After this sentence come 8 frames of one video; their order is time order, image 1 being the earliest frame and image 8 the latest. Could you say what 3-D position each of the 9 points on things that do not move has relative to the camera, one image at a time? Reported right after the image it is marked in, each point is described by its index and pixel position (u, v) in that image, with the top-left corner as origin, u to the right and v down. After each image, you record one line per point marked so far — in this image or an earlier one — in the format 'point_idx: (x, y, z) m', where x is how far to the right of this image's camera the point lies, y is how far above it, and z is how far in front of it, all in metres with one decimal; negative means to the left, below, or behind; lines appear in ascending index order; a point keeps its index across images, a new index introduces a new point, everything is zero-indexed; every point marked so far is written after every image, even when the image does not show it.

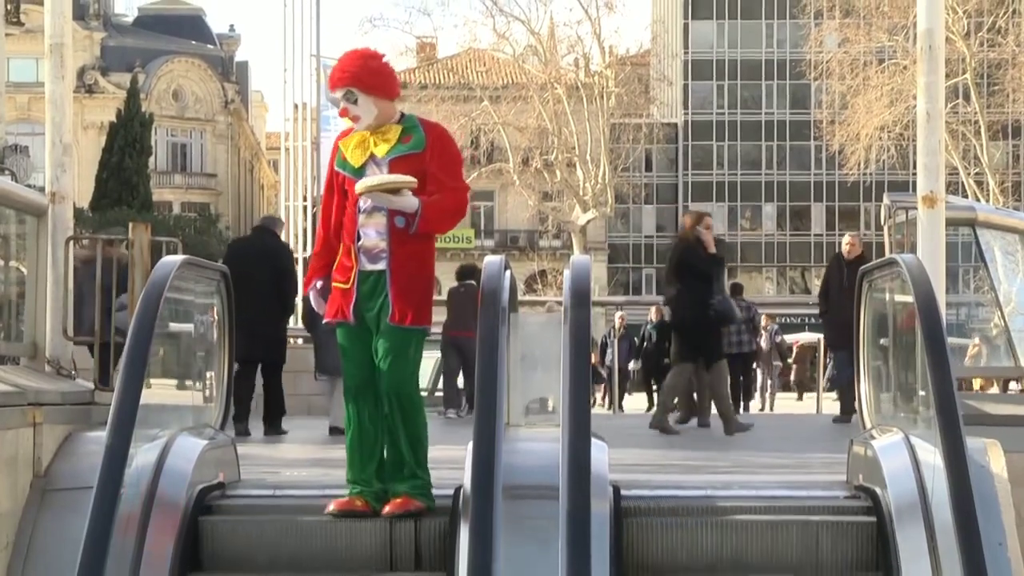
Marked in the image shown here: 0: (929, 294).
0: (+1.1, 0.0, +3.6) m
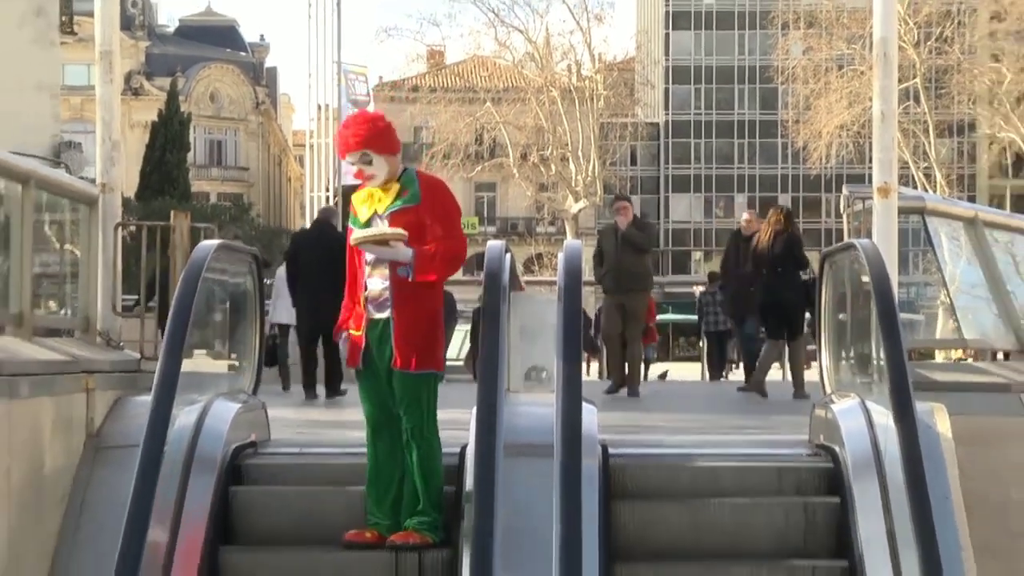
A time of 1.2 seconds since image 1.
0: (+1.1, 0.0, +4.1) m
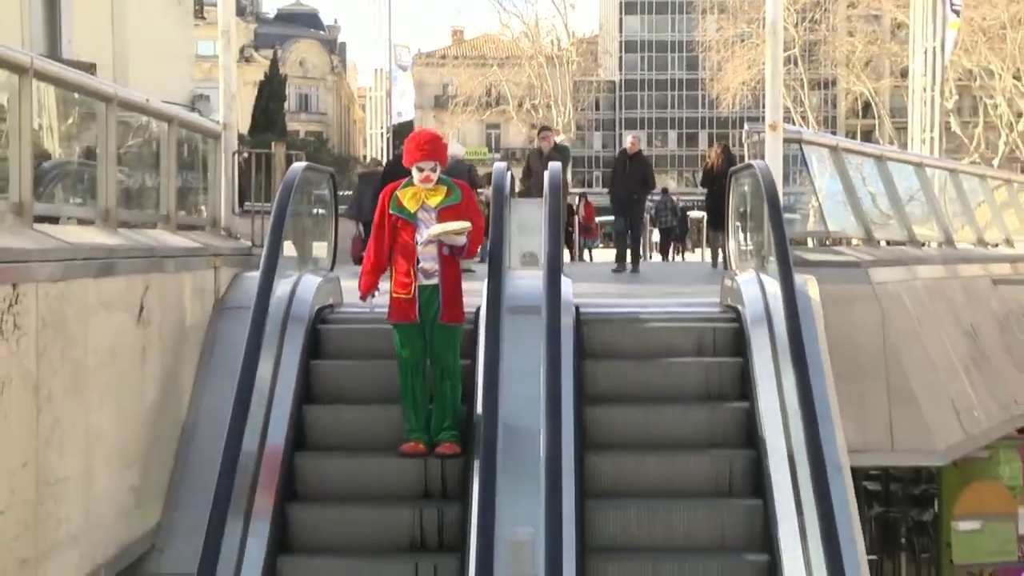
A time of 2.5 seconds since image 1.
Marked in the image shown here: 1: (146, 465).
0: (+1.1, +0.4, +5.8) m
1: (-1.5, -0.7, +5.7) m
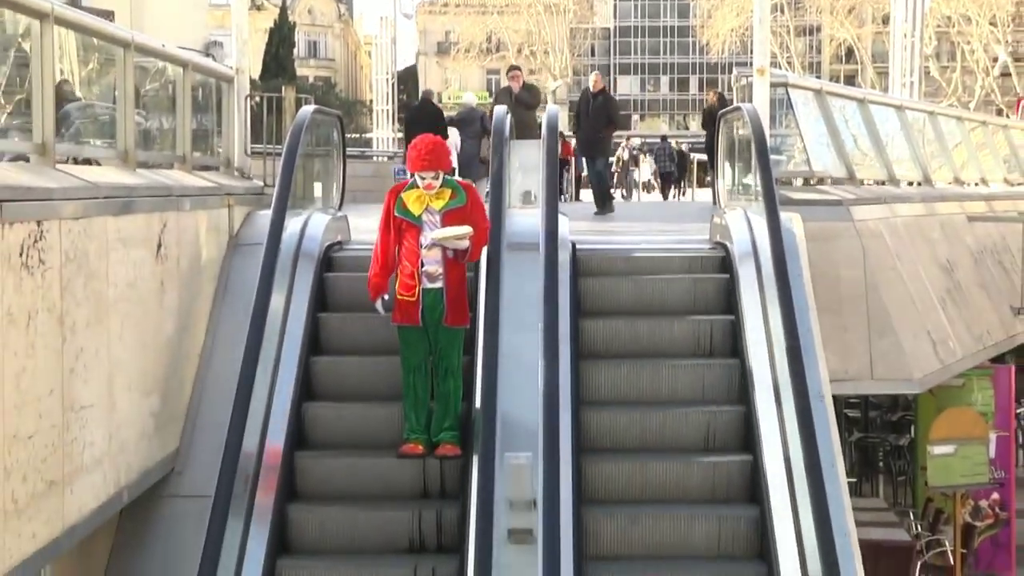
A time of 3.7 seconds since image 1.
0: (+1.1, +0.7, +6.1) m
1: (-1.5, -0.5, +6.1) m
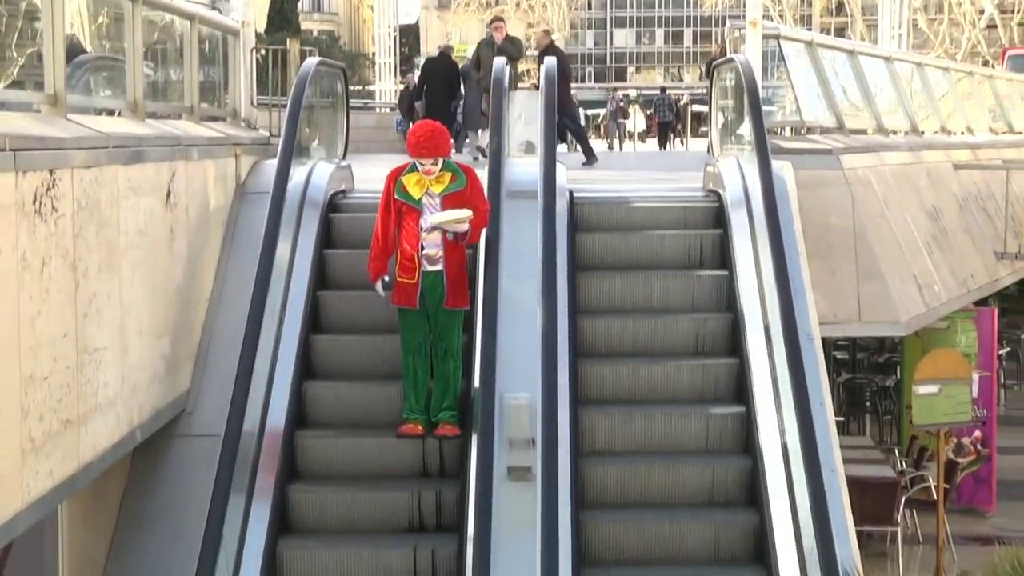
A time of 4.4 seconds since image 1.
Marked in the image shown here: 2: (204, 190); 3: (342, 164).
0: (+1.1, +0.9, +6.2) m
1: (-1.5, -0.2, +6.2) m
2: (-1.5, +0.5, +6.7) m
3: (-0.9, +0.7, +7.6) m
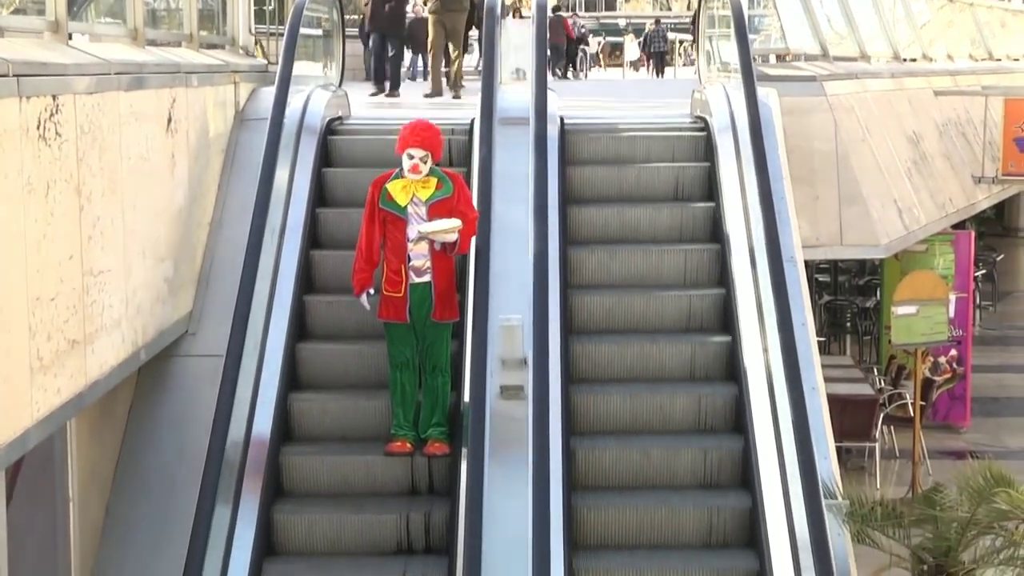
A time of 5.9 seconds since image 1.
0: (+1.0, +1.2, +6.4) m
1: (-1.5, +0.1, +6.4) m
2: (-1.5, +0.8, +6.9) m
3: (-1.0, +1.1, +7.7) m
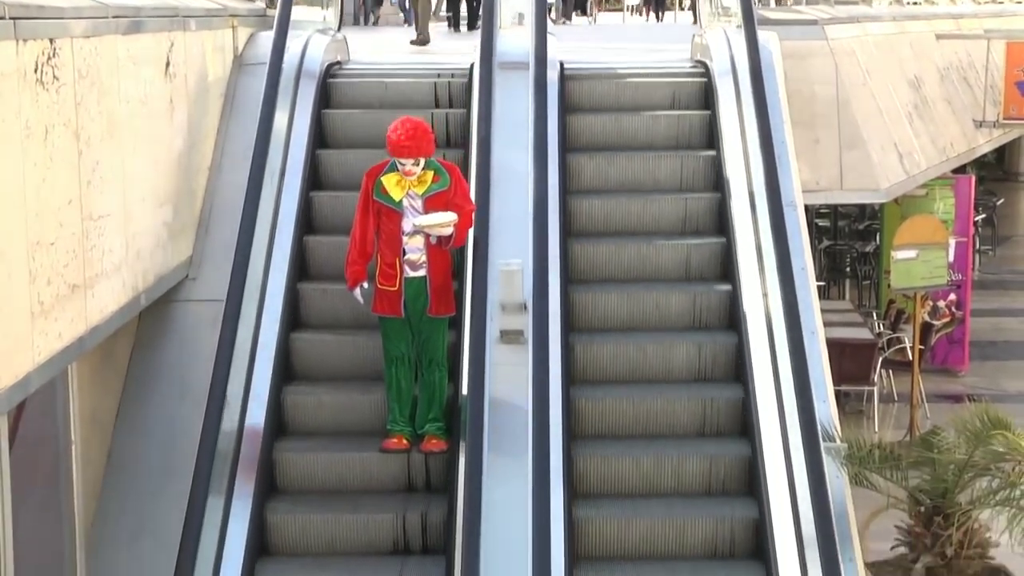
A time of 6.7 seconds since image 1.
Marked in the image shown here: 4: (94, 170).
0: (+1.0, +1.5, +6.3) m
1: (-1.5, +0.4, +6.4) m
2: (-1.5, +1.1, +6.8) m
3: (-1.0, +1.4, +7.7) m
4: (-1.6, +0.5, +5.6) m
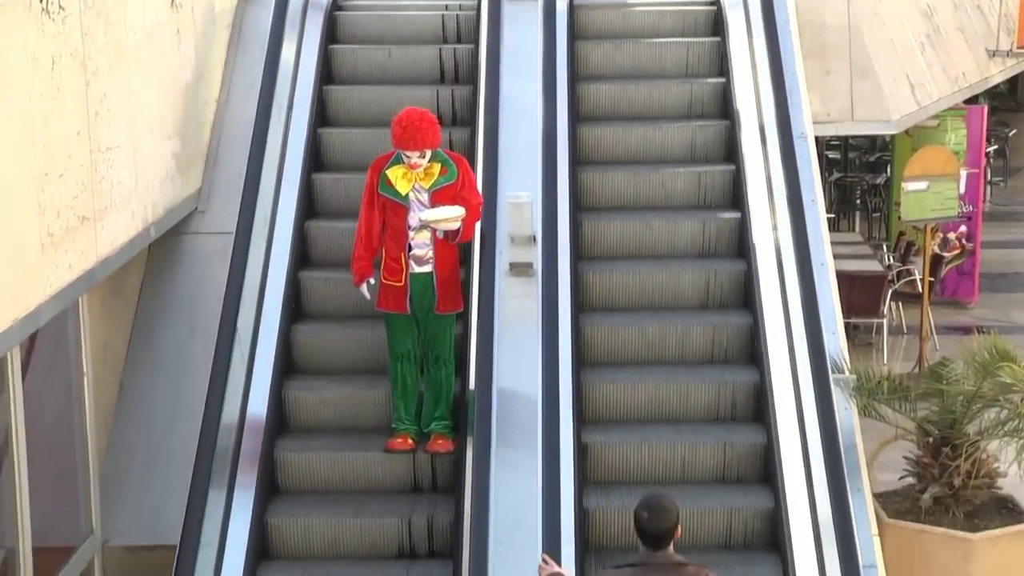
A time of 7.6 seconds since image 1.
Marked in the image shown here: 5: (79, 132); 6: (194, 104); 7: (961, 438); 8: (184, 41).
0: (+1.1, +1.8, +6.2) m
1: (-1.5, +0.7, +6.4) m
2: (-1.5, +1.4, +6.8) m
3: (-0.9, +1.7, +7.6) m
4: (-1.6, +0.7, +5.5) m
5: (-1.6, +0.6, +5.3) m
6: (-1.5, +0.9, +6.6) m
7: (+1.7, -0.6, +5.5) m
8: (-1.5, +1.1, +6.4) m
